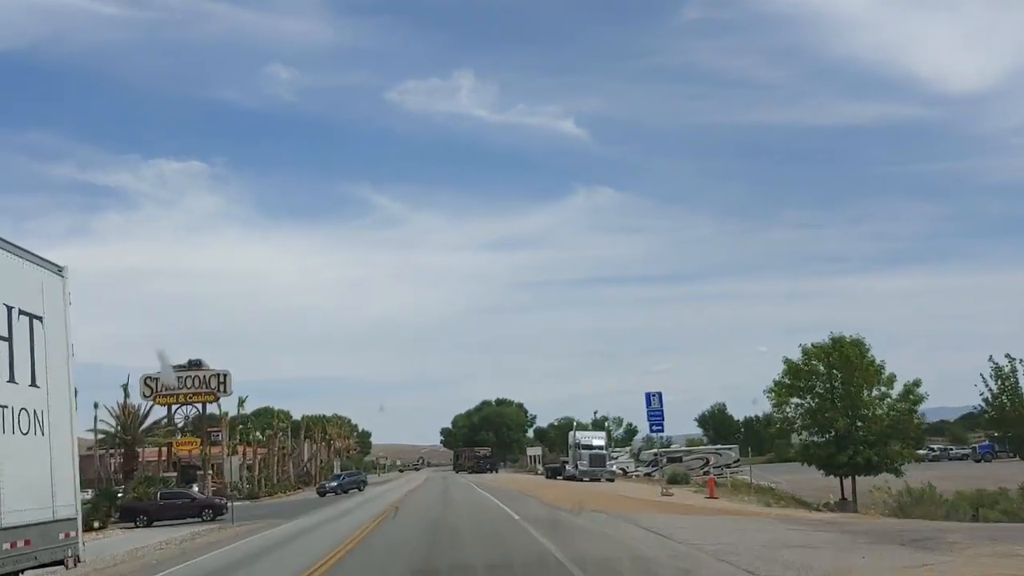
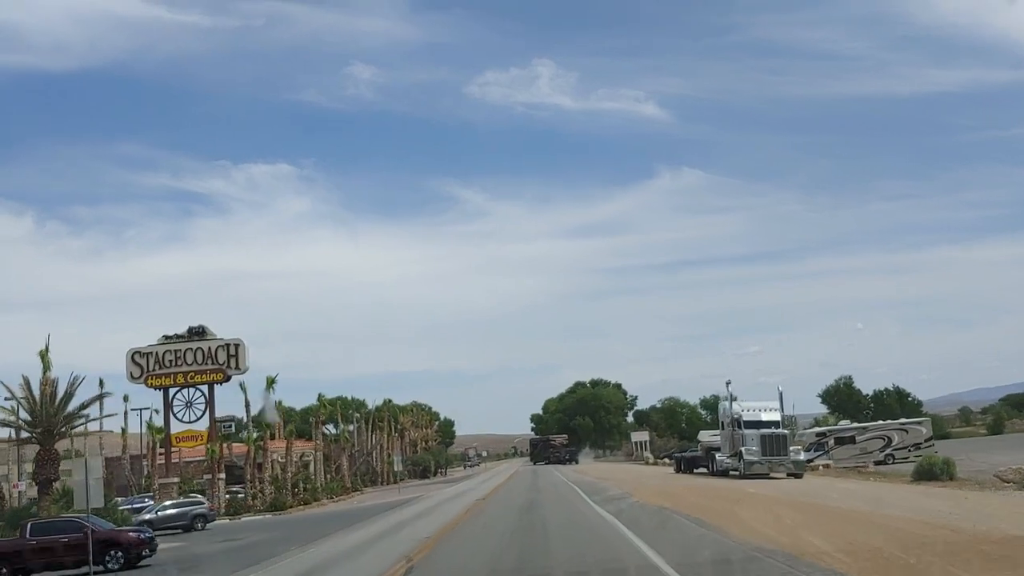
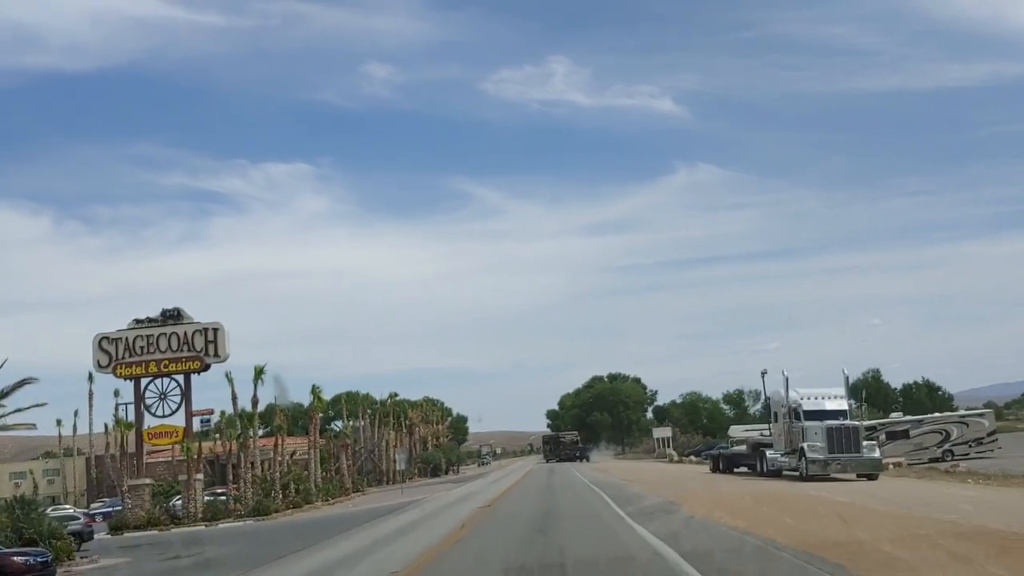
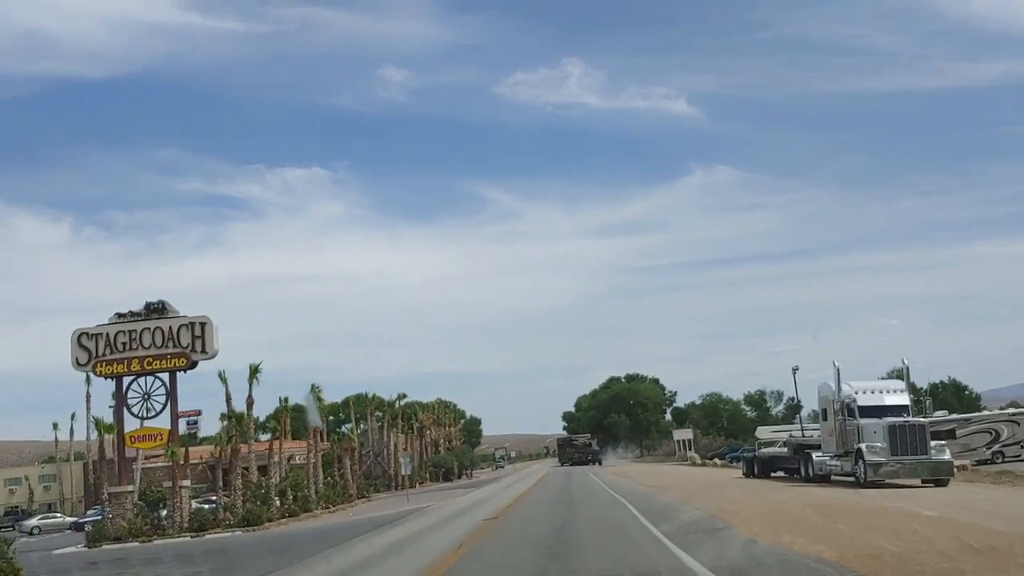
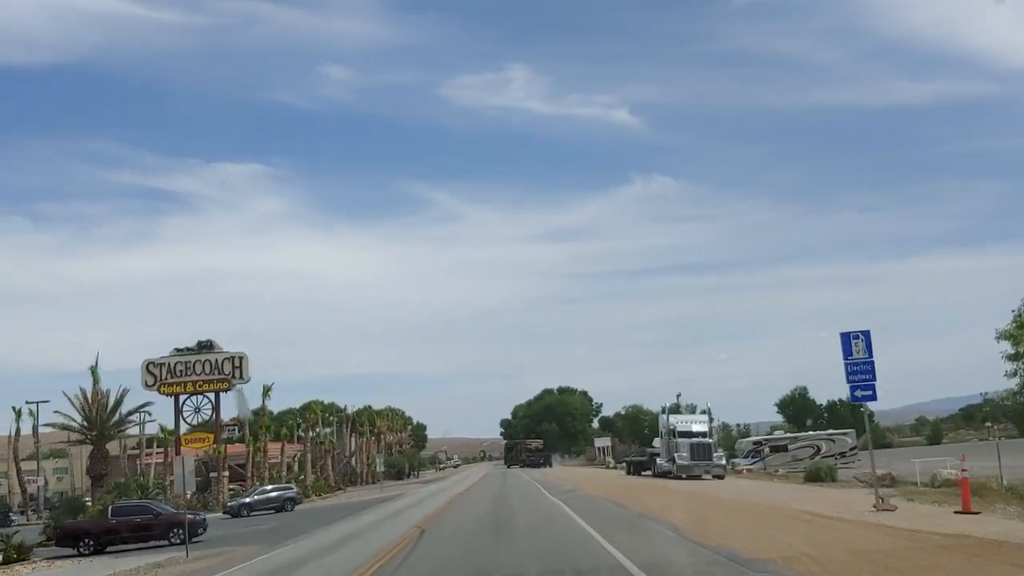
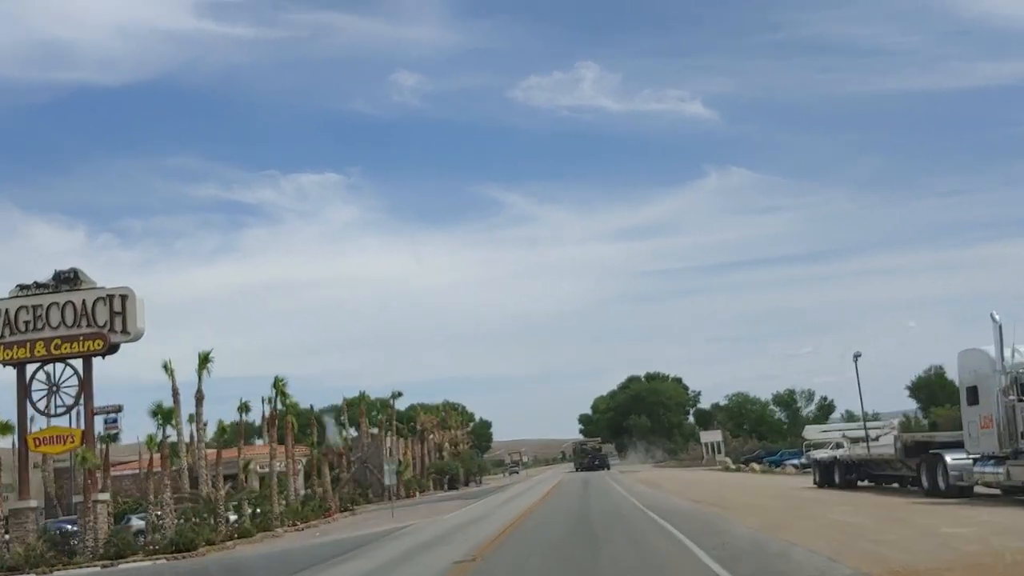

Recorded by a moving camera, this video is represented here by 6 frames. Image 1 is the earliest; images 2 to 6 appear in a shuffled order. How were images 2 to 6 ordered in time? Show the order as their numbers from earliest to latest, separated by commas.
5, 2, 3, 4, 6
